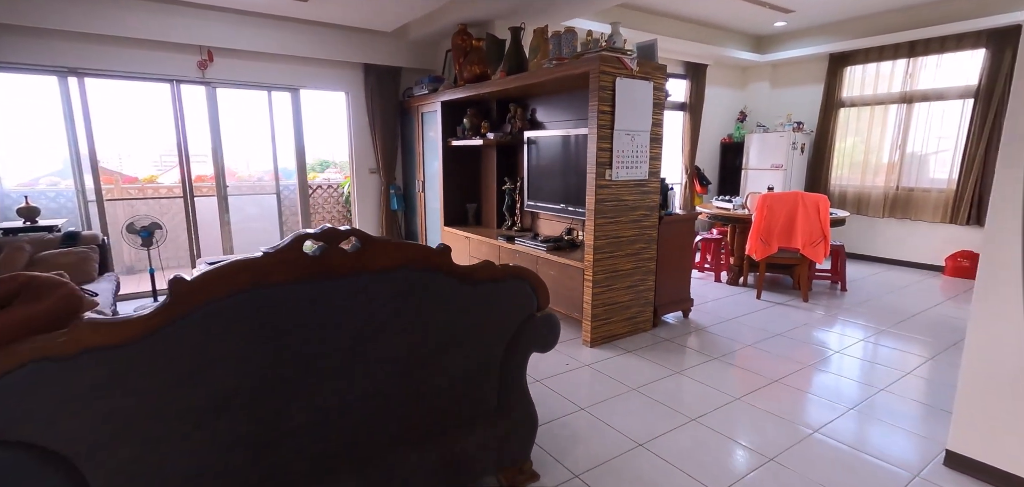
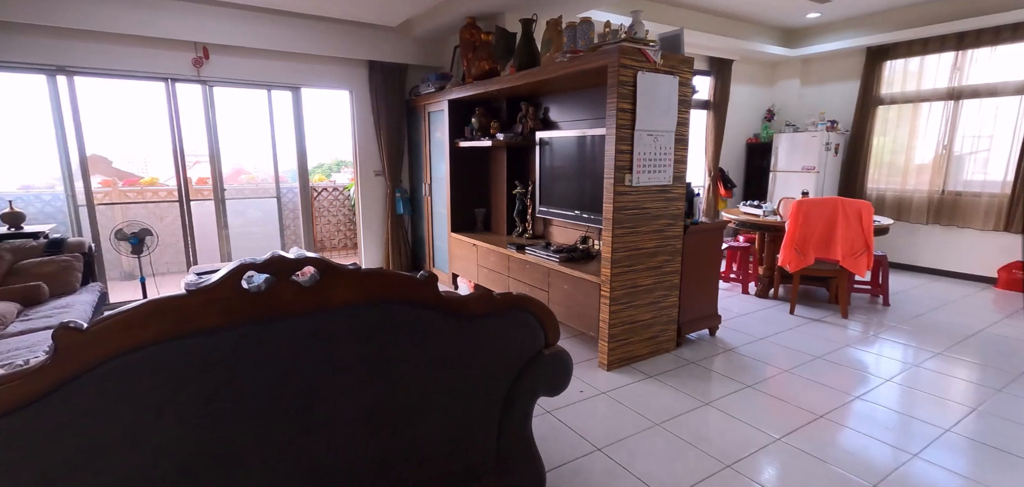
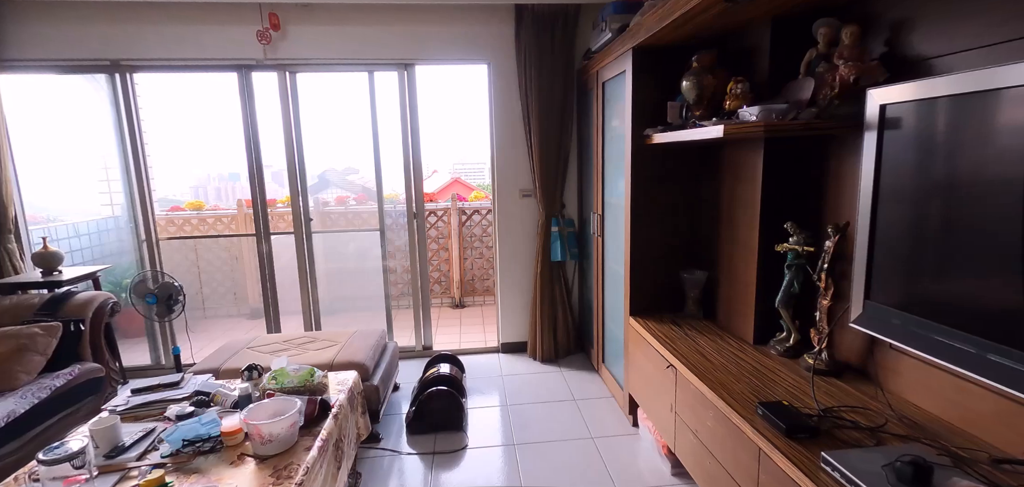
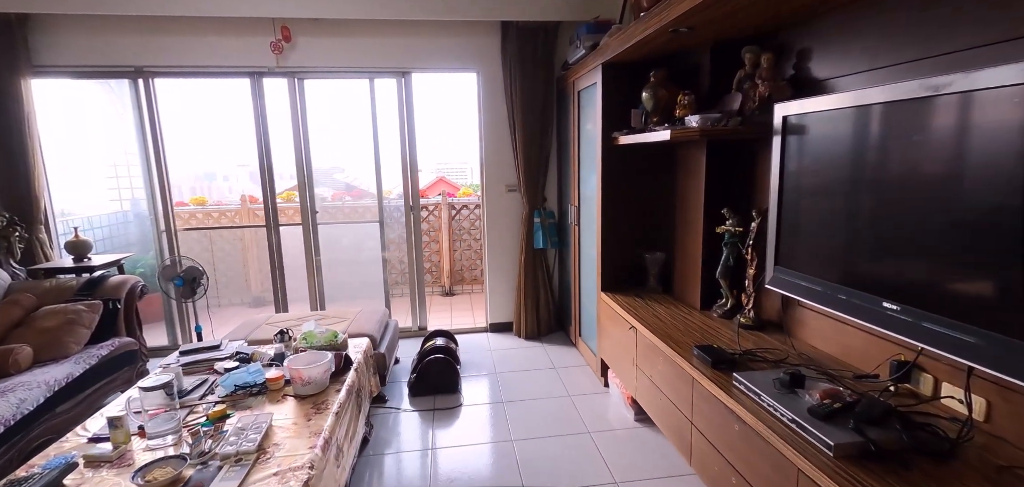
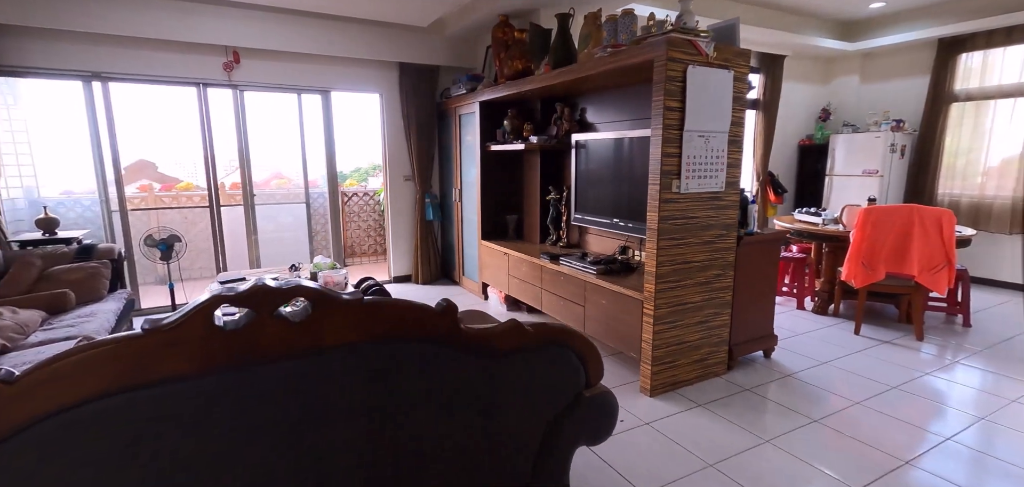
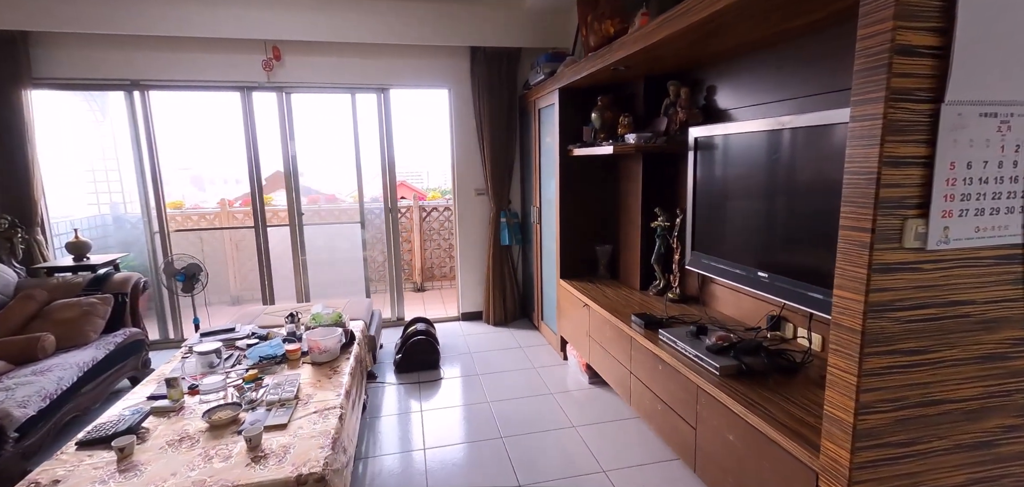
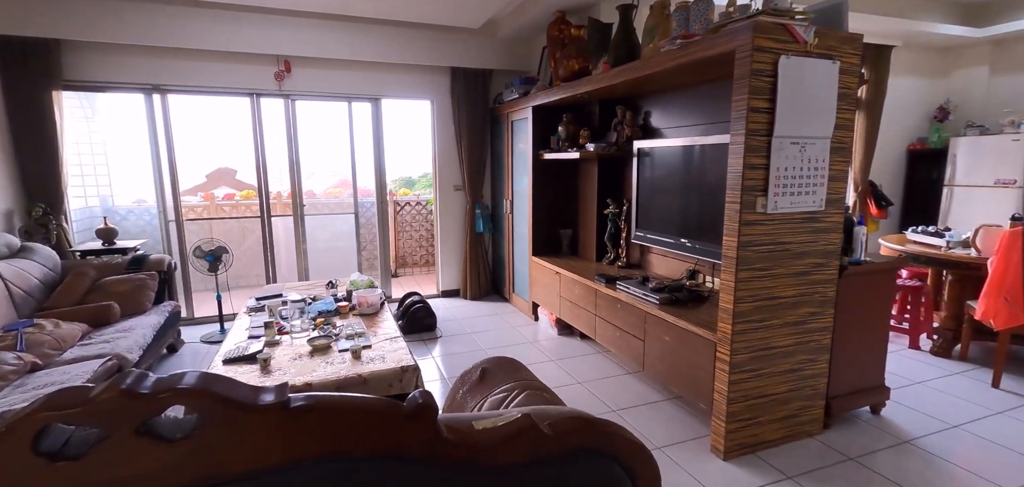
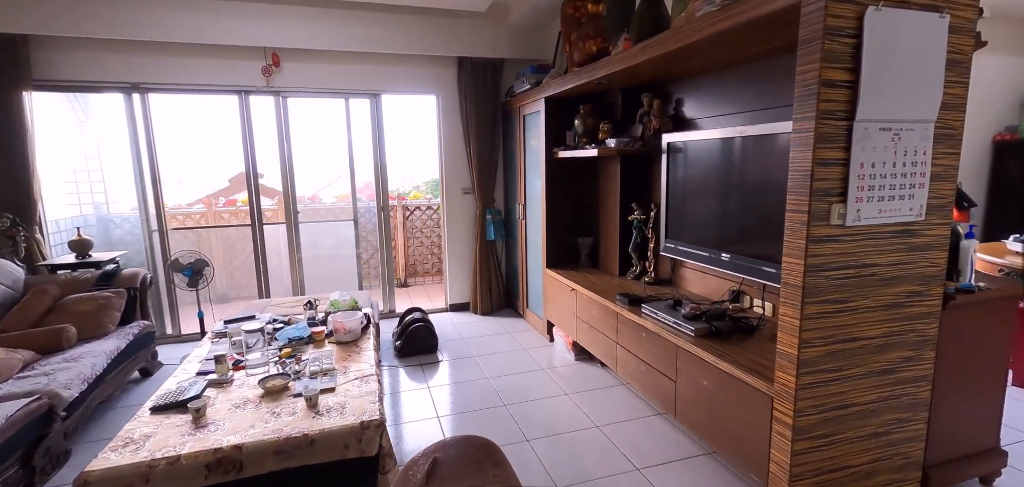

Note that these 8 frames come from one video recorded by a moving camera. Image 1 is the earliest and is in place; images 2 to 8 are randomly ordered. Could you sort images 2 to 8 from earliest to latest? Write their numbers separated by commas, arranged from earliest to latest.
2, 5, 7, 8, 6, 4, 3
